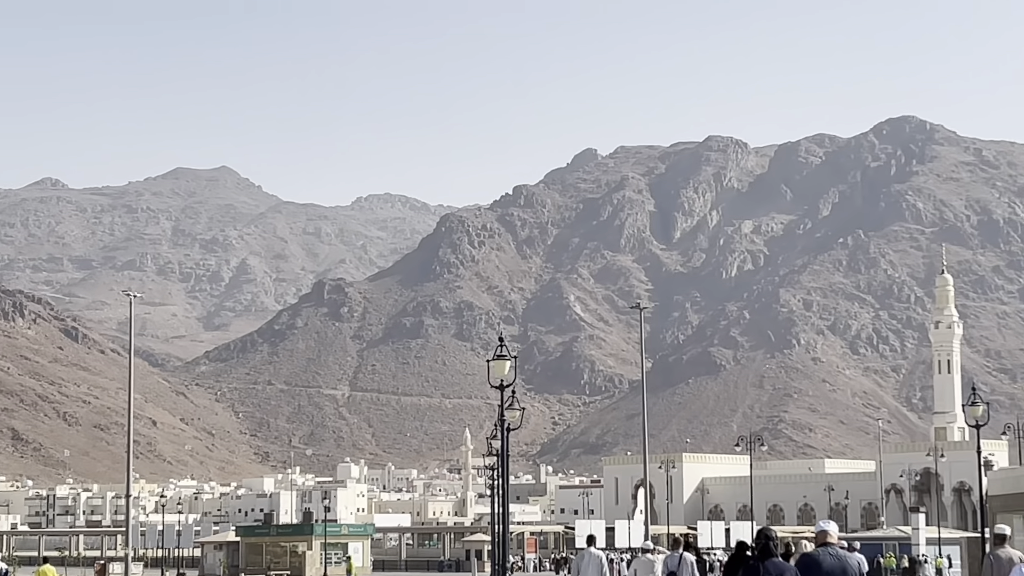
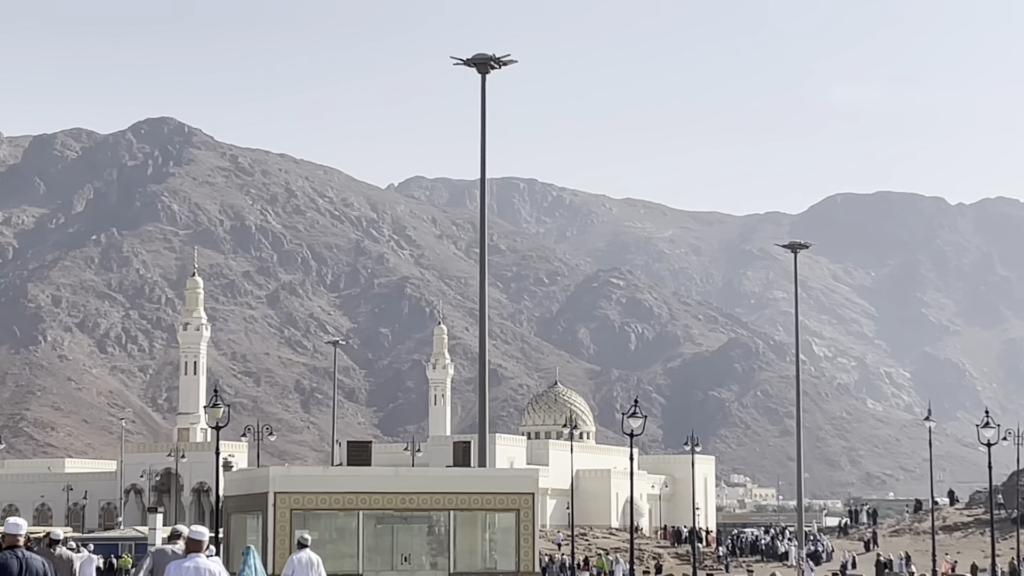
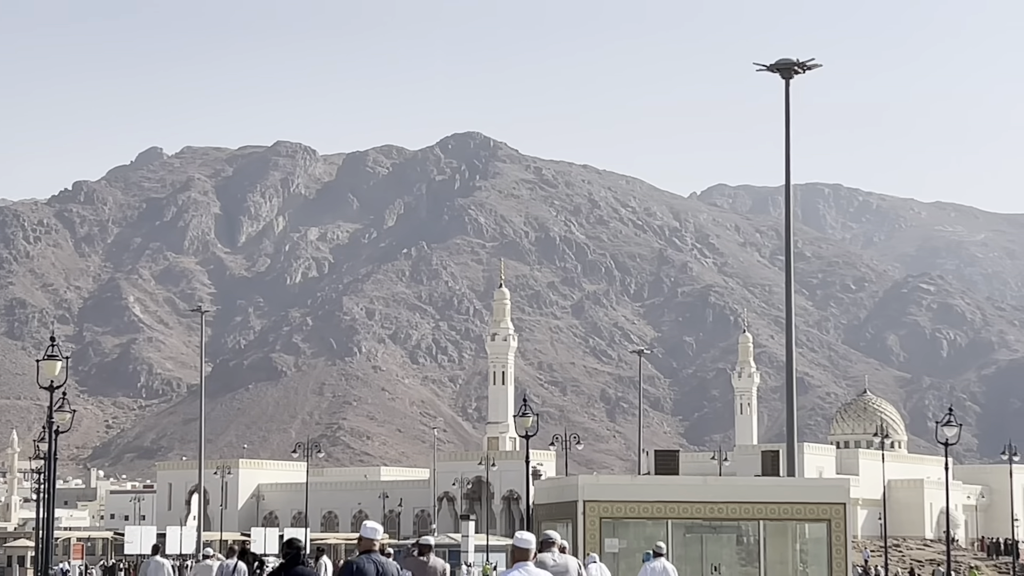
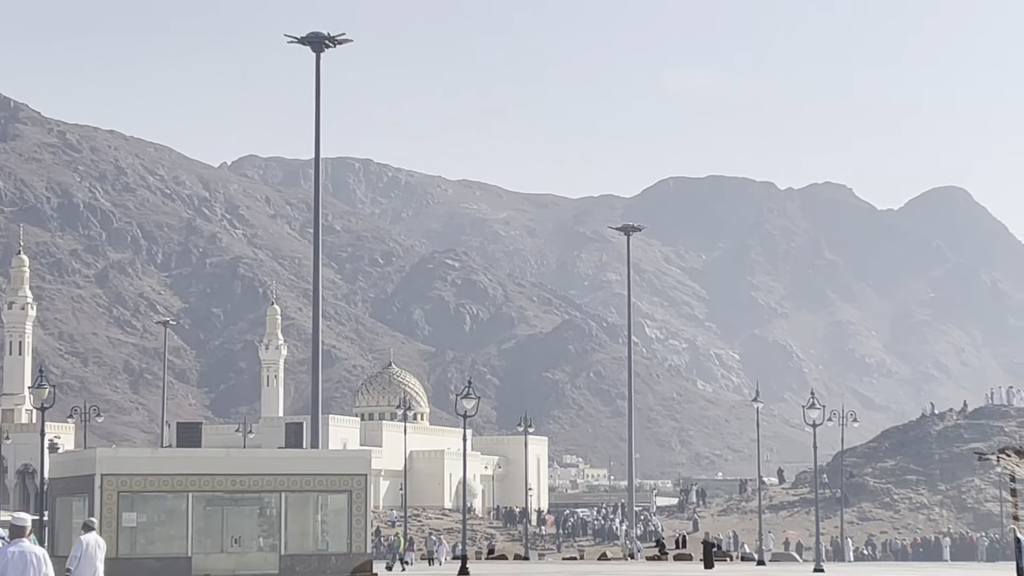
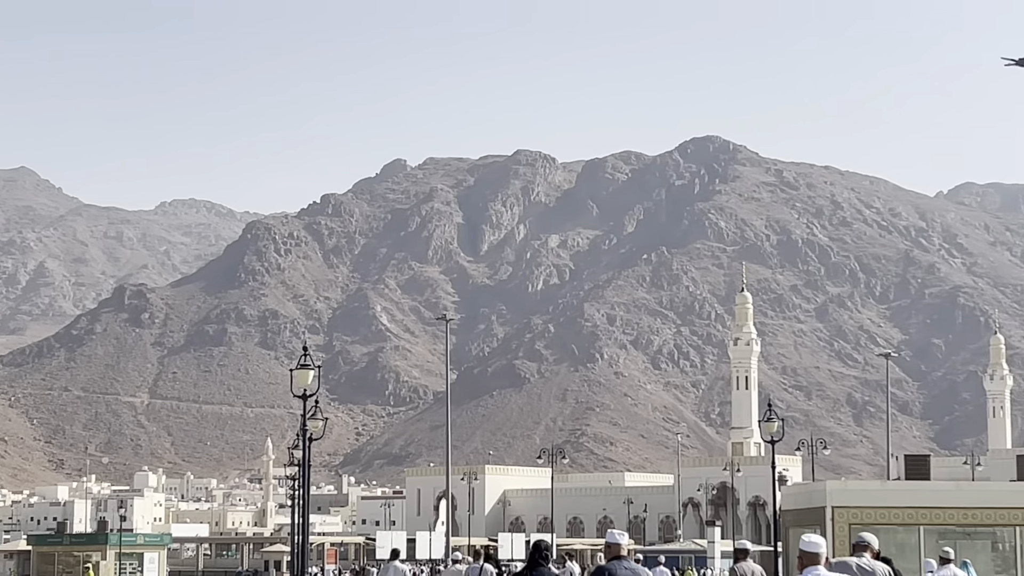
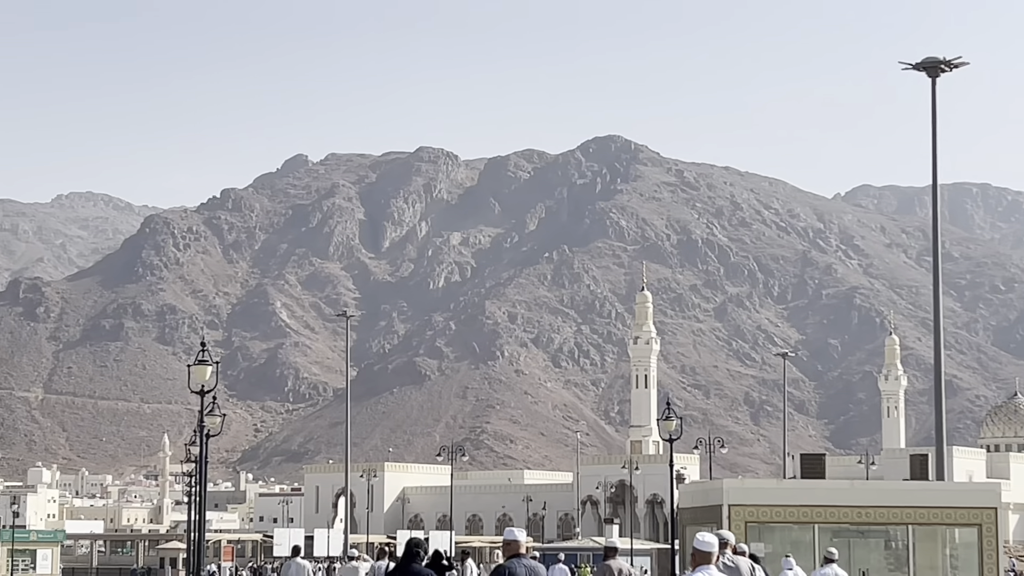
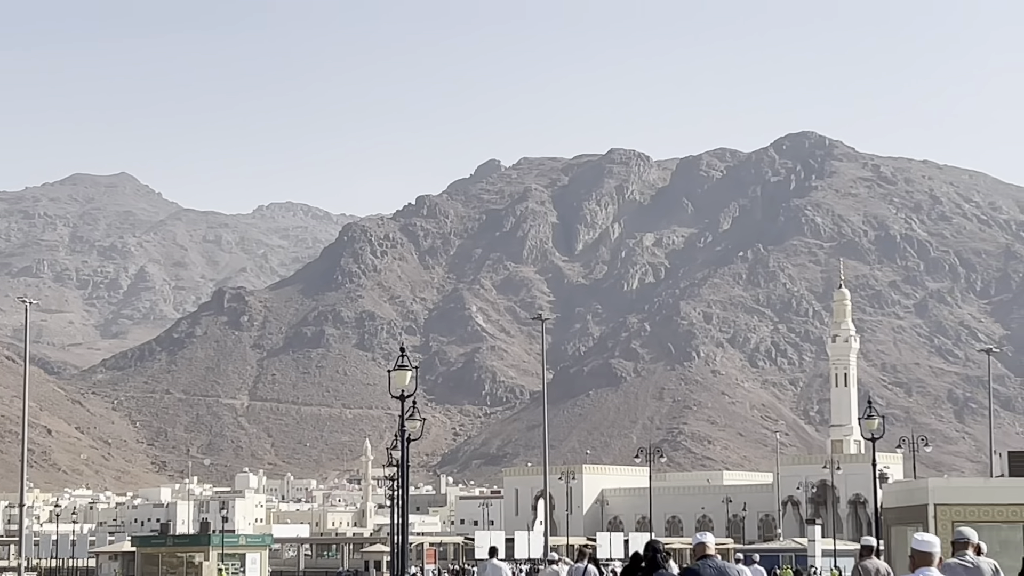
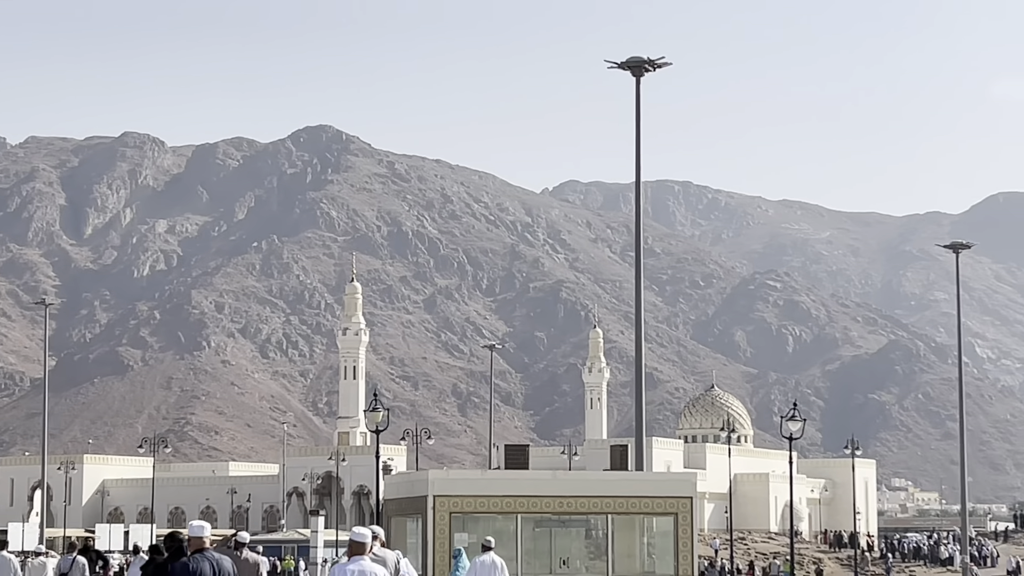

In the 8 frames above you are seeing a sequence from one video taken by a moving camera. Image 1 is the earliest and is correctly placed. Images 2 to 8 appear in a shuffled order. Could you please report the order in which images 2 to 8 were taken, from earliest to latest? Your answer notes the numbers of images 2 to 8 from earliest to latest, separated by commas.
7, 5, 6, 3, 8, 2, 4
